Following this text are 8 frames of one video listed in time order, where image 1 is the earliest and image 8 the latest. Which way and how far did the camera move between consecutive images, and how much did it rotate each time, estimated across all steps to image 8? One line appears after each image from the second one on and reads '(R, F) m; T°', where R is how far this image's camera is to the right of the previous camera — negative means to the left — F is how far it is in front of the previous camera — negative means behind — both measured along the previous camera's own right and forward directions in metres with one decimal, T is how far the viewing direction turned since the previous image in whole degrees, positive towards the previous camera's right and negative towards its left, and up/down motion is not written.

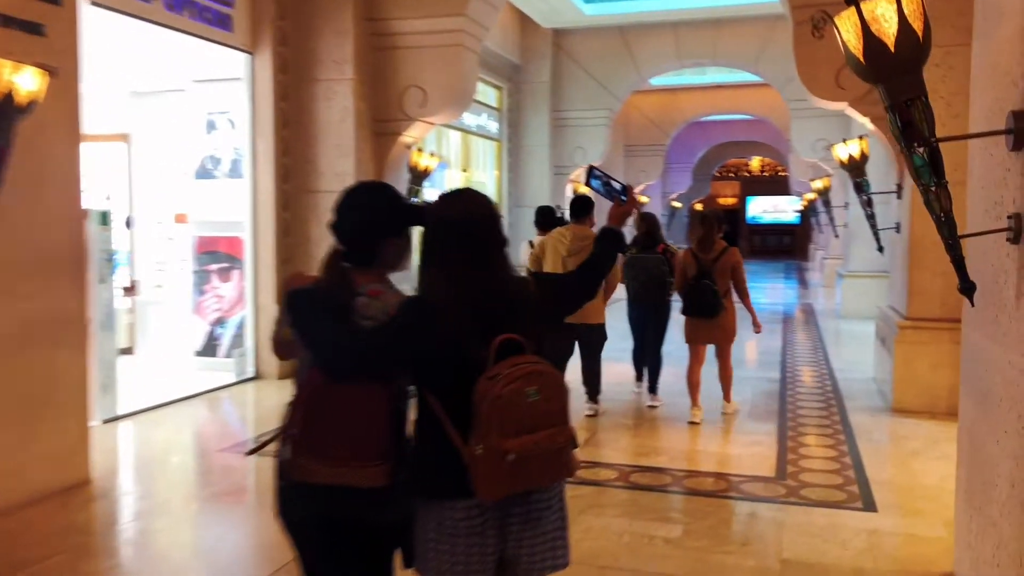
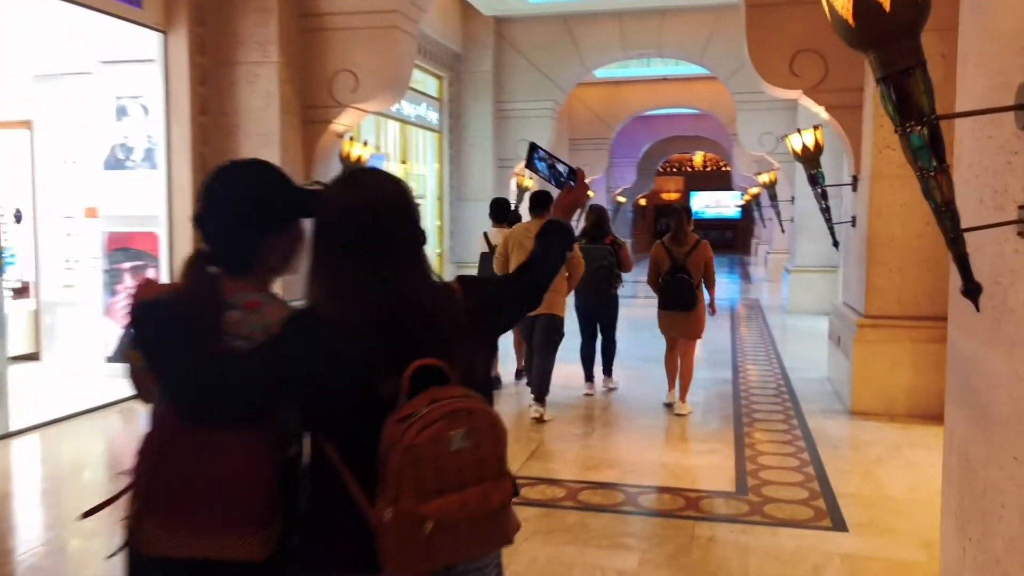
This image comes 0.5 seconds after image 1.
(0.0, +0.4) m; +4°
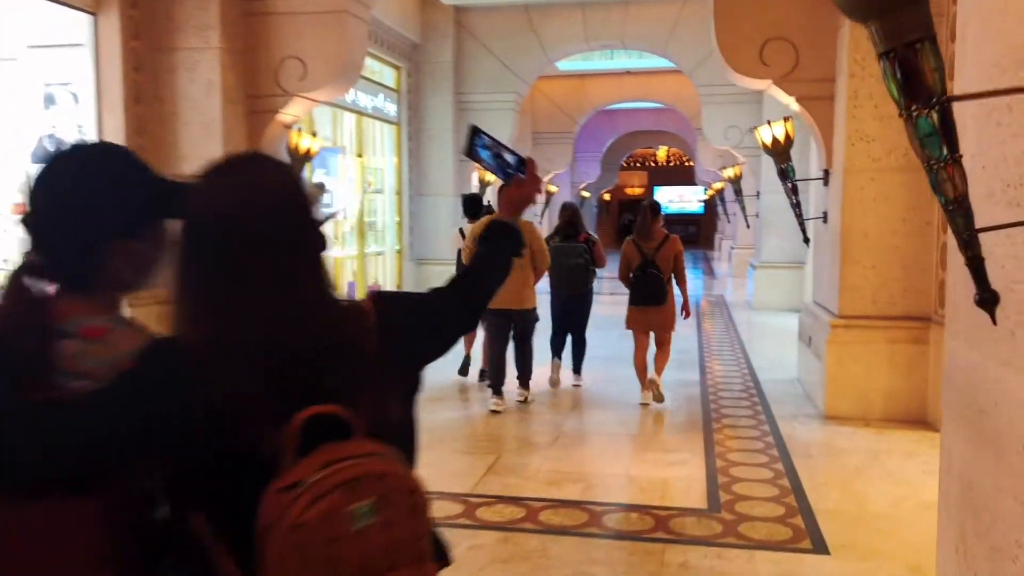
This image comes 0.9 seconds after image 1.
(0.0, +0.3) m; +2°
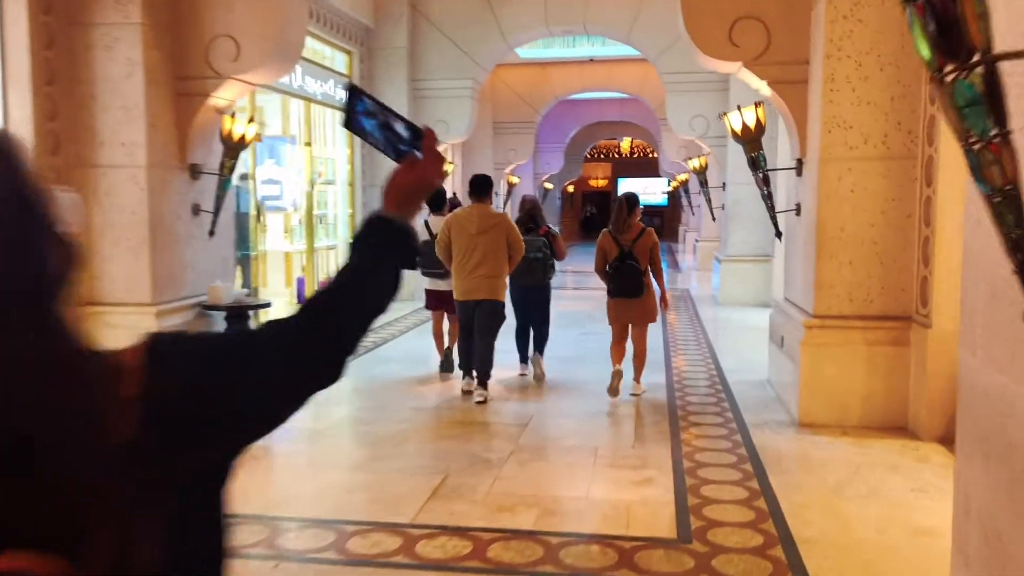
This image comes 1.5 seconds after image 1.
(+0.1, +0.4) m; +2°
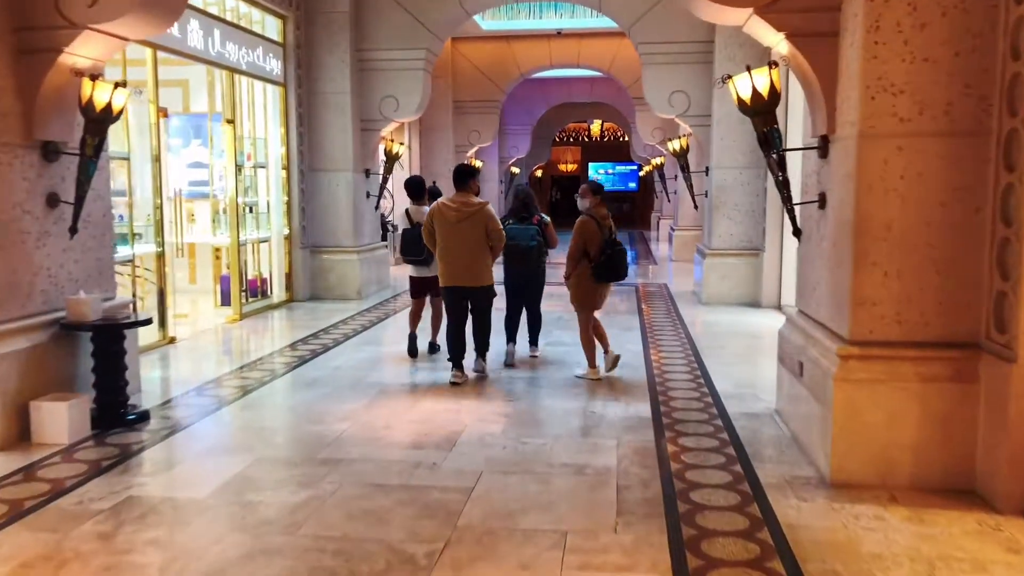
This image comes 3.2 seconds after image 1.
(+0.1, +1.1) m; +2°
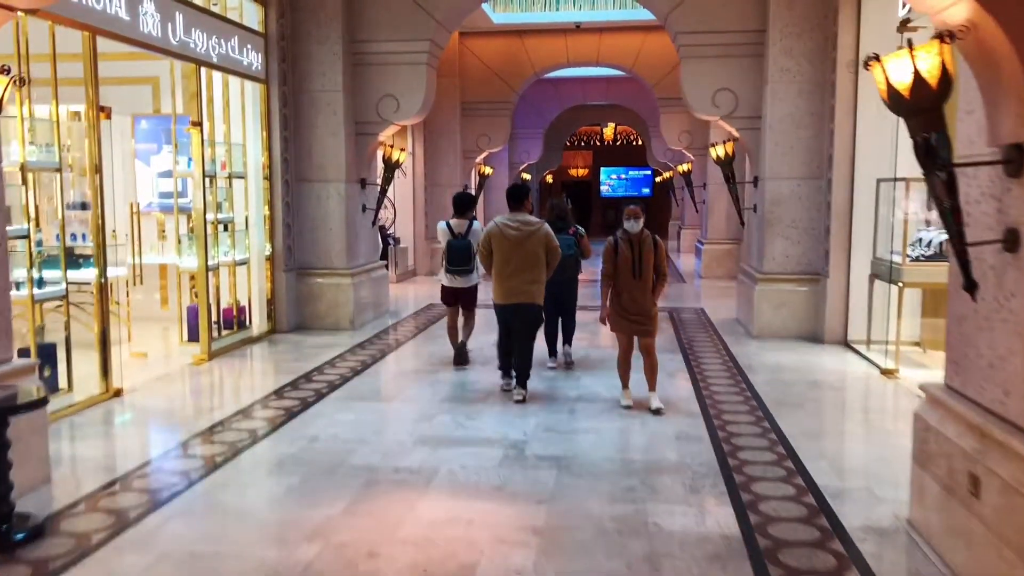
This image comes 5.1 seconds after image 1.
(-0.1, +1.2) m; 0°
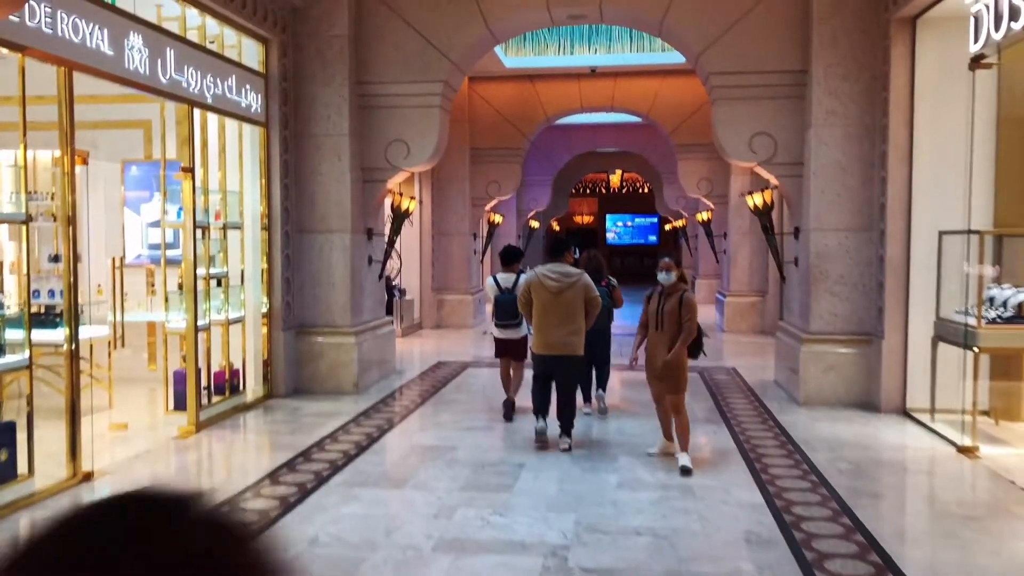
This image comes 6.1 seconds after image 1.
(-0.2, +0.7) m; 0°
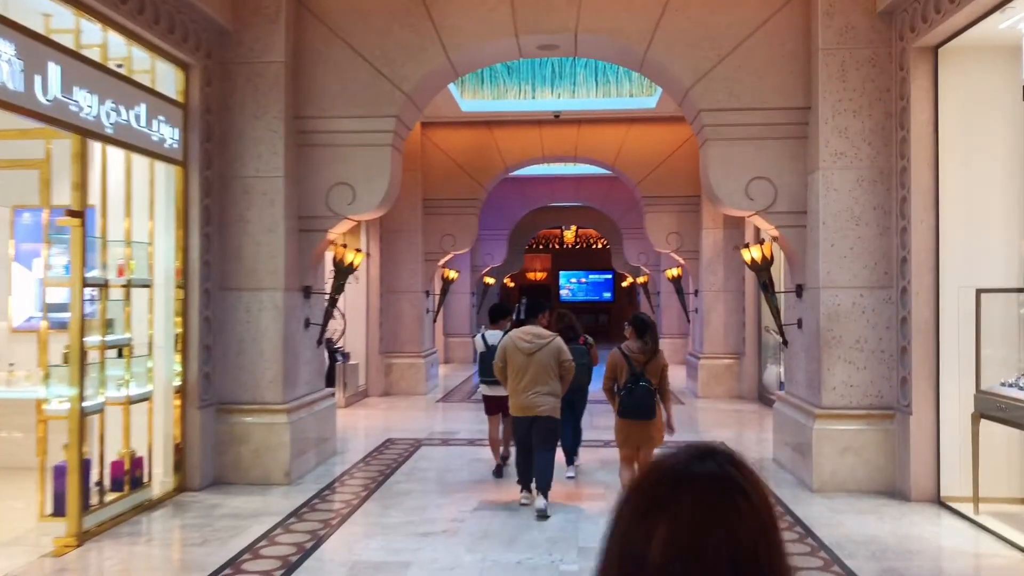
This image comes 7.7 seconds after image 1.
(-0.1, +1.0) m; +3°
